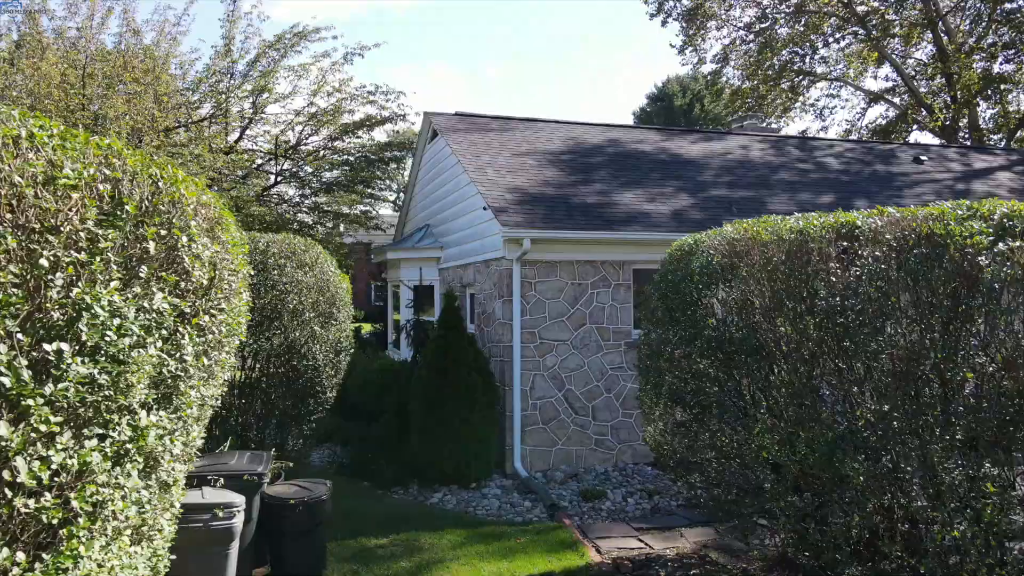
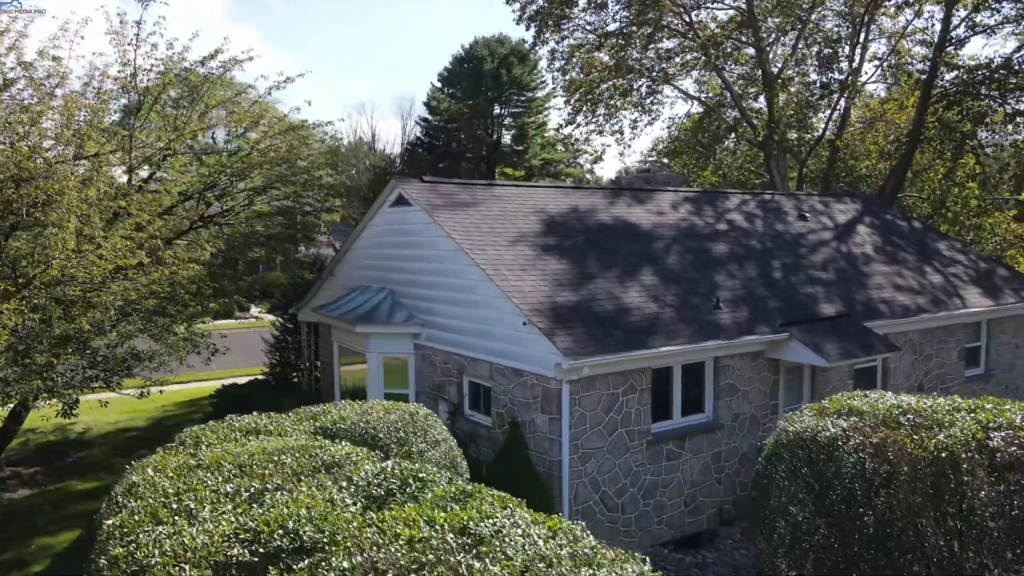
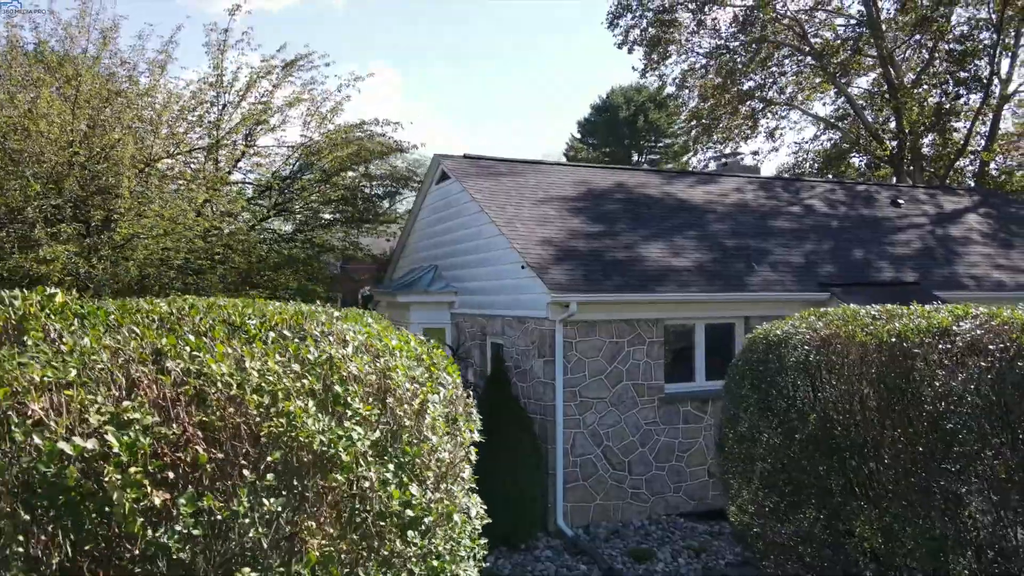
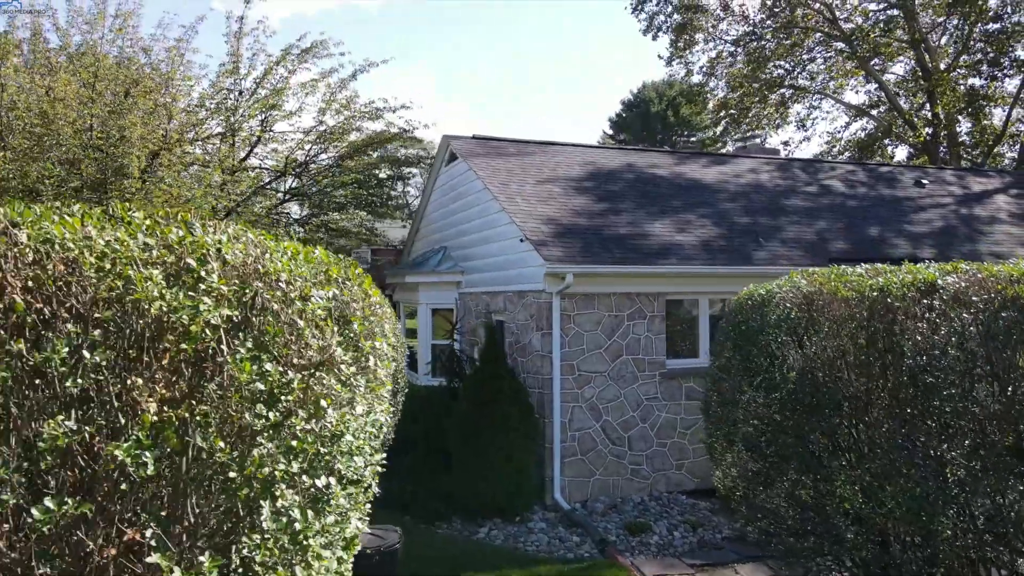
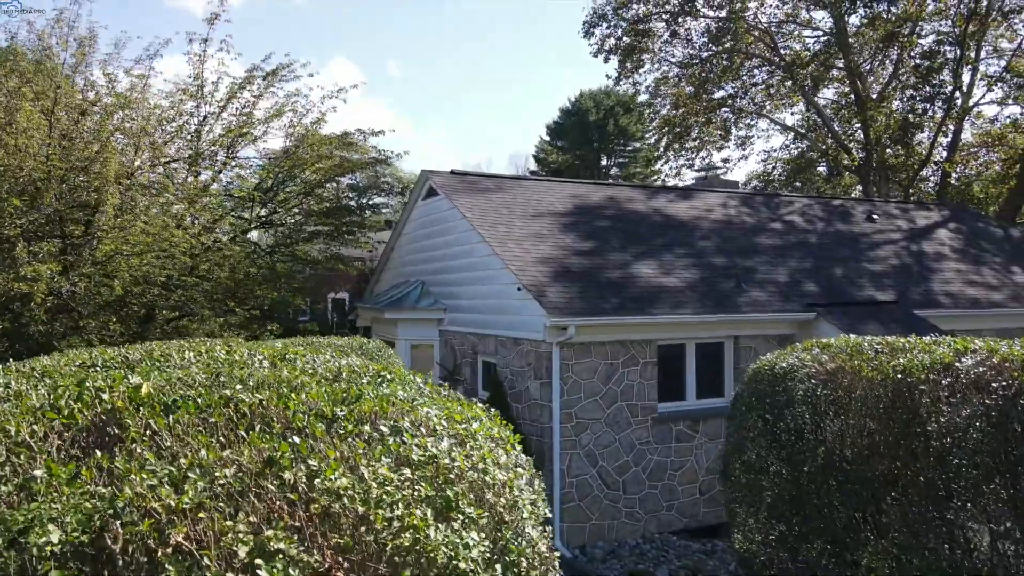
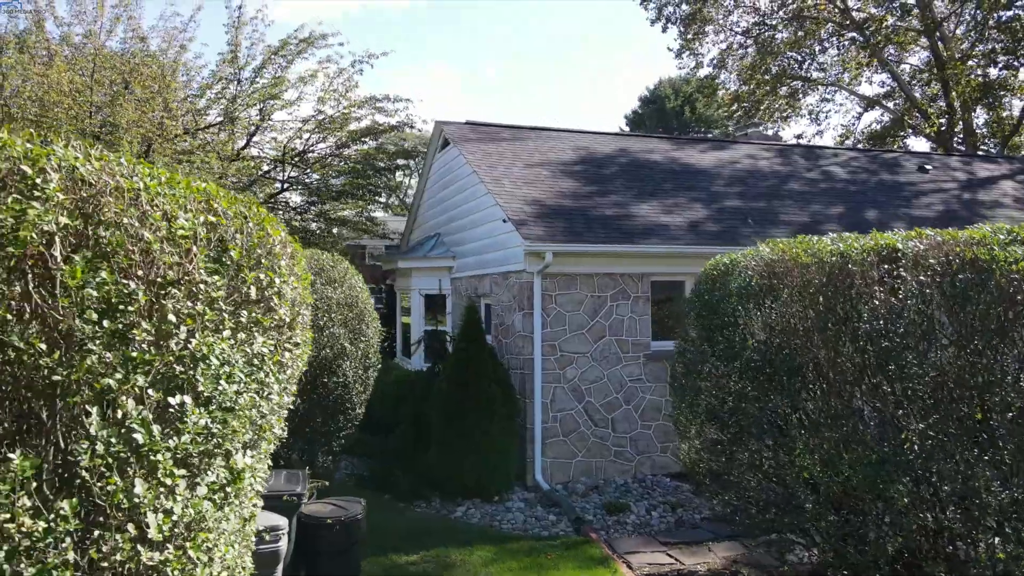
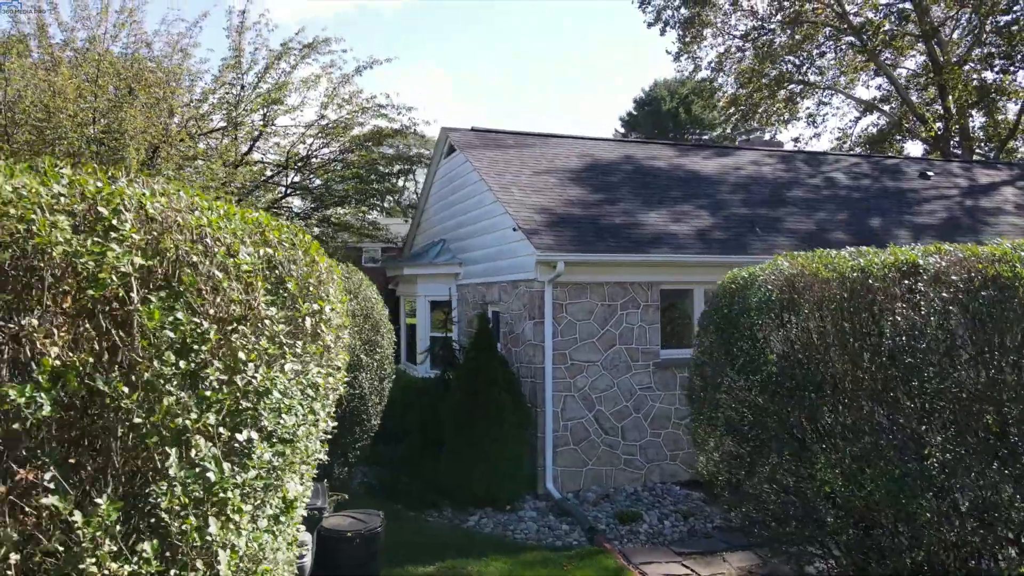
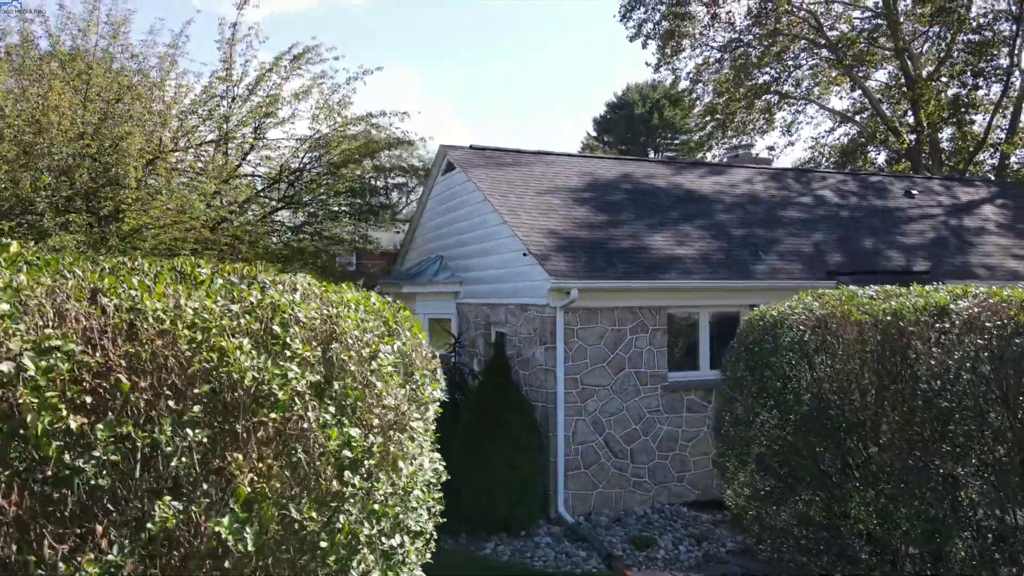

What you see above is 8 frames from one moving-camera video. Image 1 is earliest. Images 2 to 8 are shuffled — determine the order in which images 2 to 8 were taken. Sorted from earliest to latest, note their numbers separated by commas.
6, 7, 4, 8, 3, 5, 2
